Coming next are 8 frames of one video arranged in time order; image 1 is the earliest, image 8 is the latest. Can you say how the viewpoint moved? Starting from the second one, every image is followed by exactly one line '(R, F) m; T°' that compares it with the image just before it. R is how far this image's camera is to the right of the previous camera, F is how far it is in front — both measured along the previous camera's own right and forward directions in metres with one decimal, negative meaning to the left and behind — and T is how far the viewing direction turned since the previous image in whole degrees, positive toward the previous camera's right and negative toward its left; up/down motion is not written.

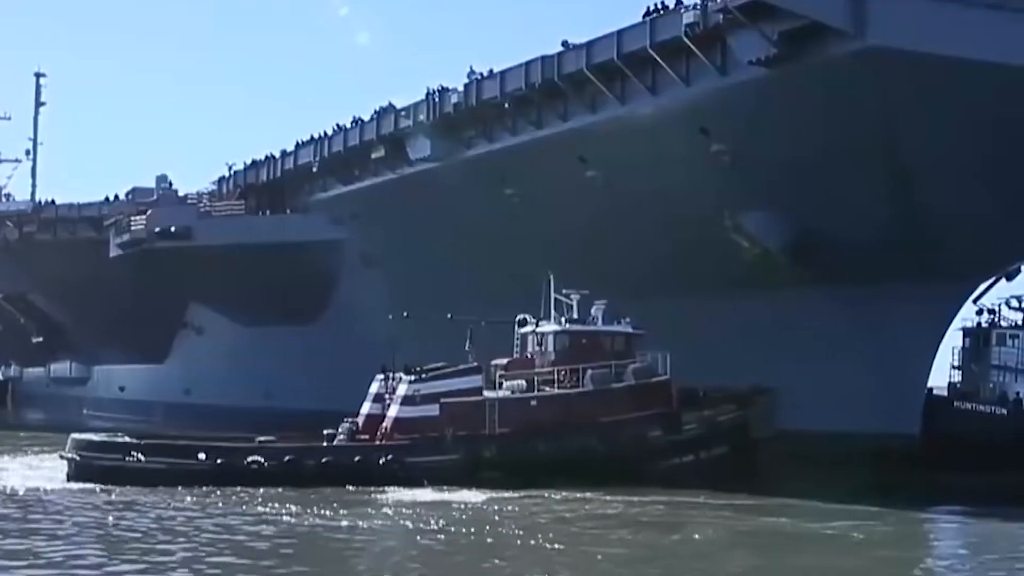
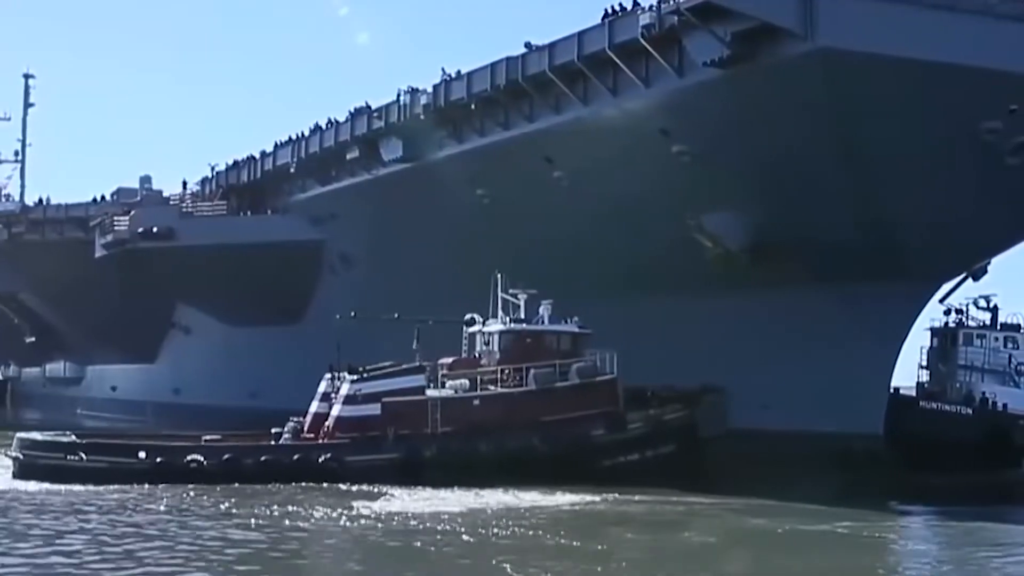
(+0.5, -0.1) m; 0°
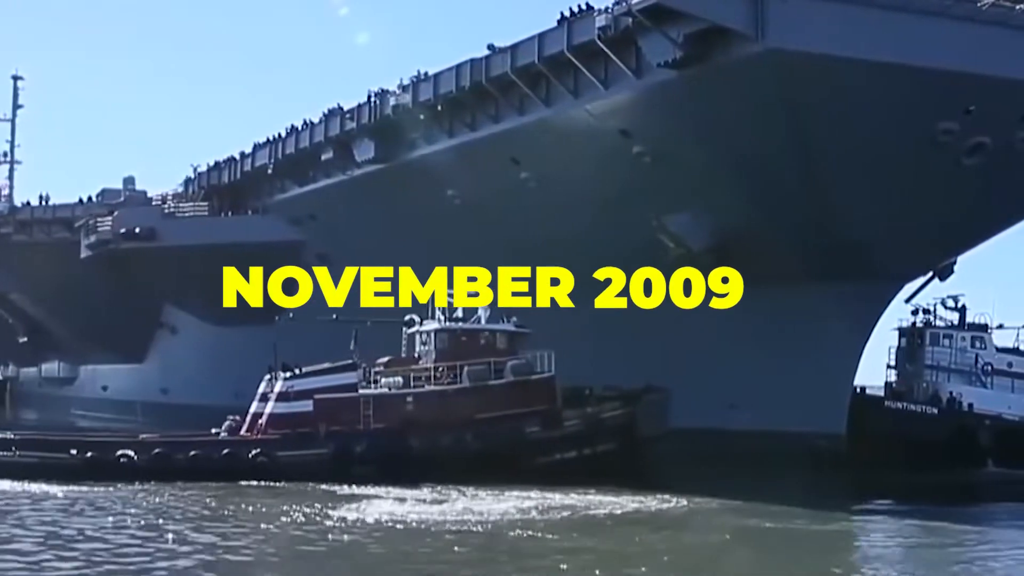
(+0.5, -0.1) m; 0°
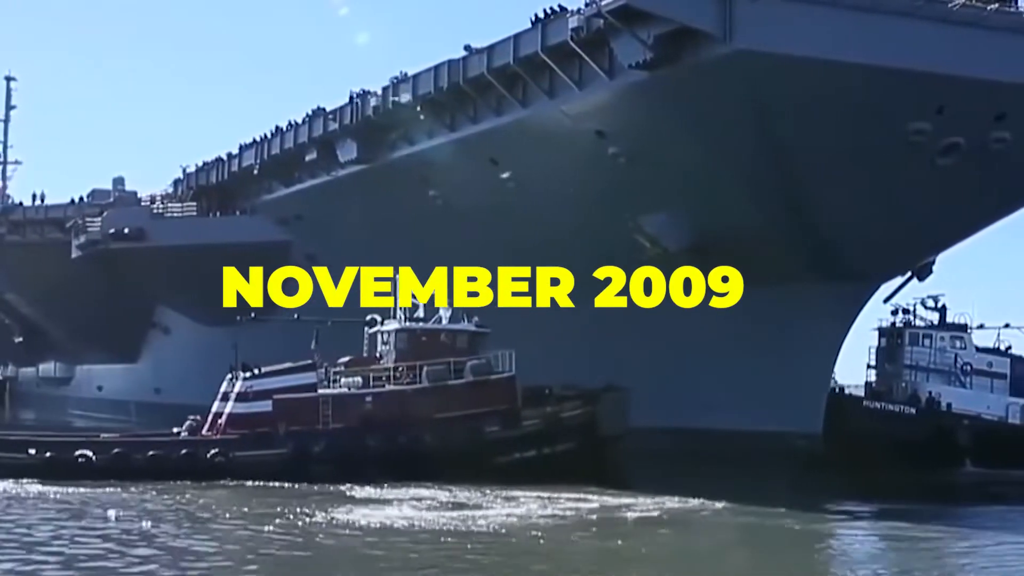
(+0.3, 0.0) m; 0°
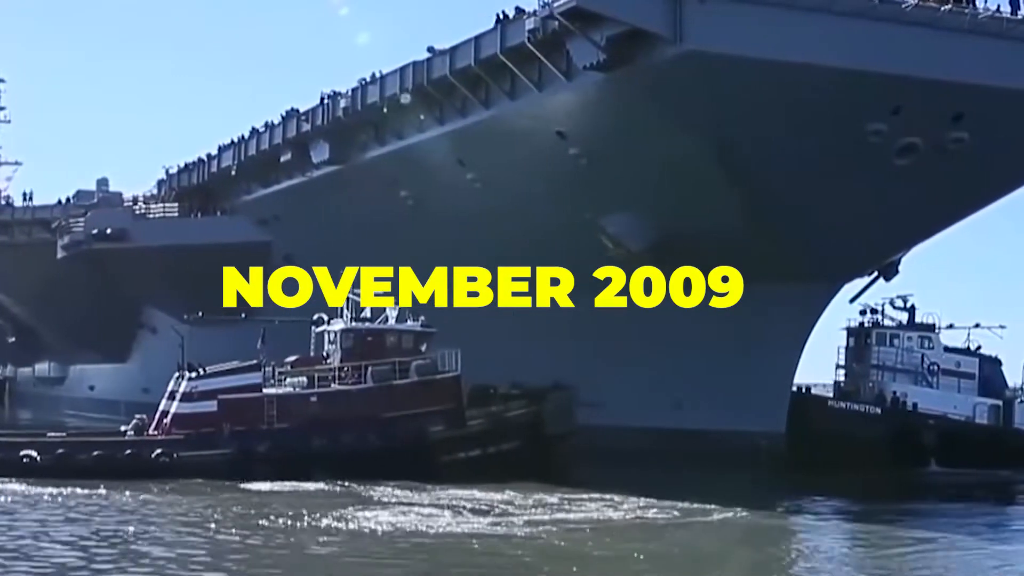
(+0.5, -0.1) m; 0°
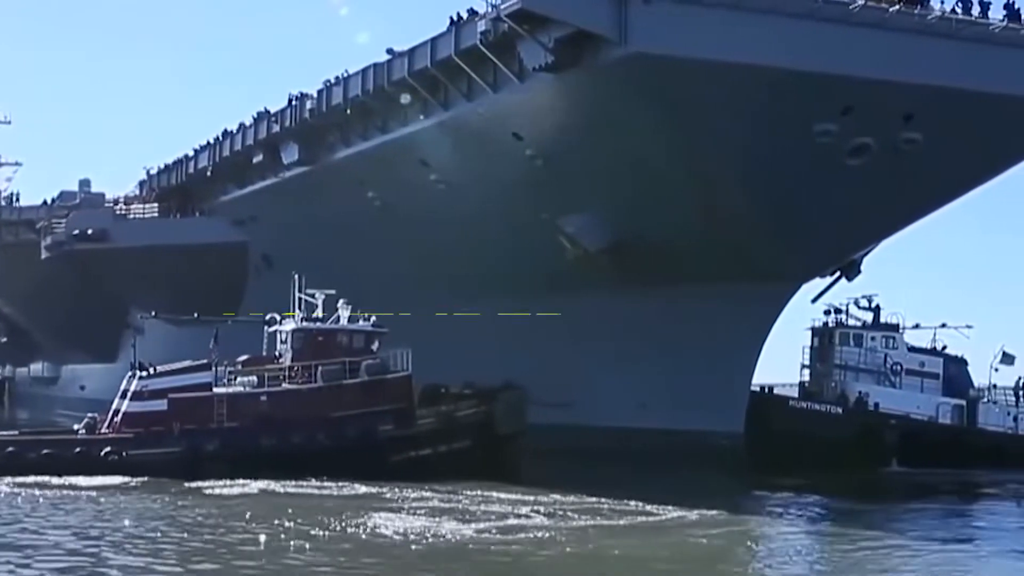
(+0.6, -0.1) m; -1°
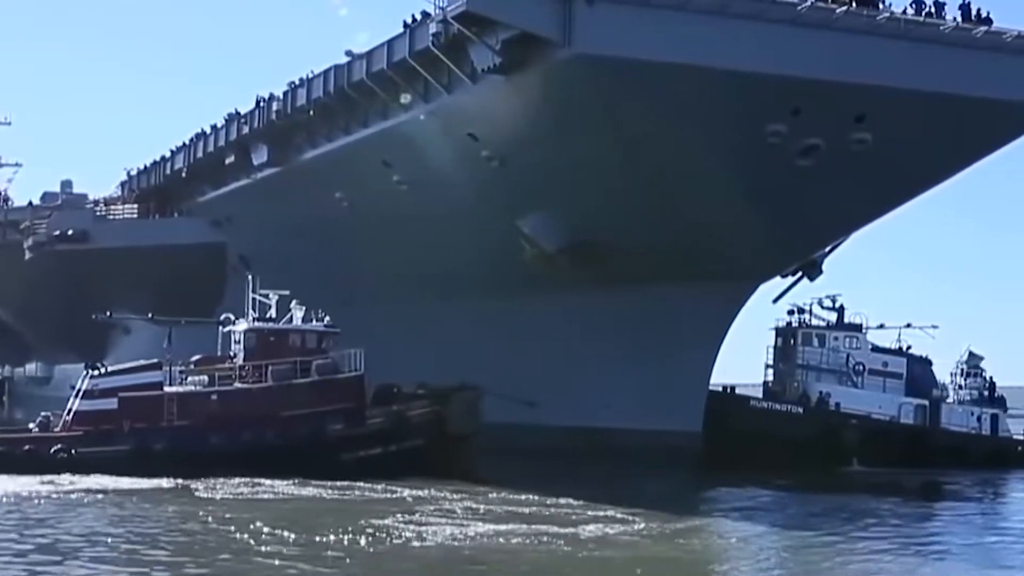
(+0.6, -0.1) m; -1°
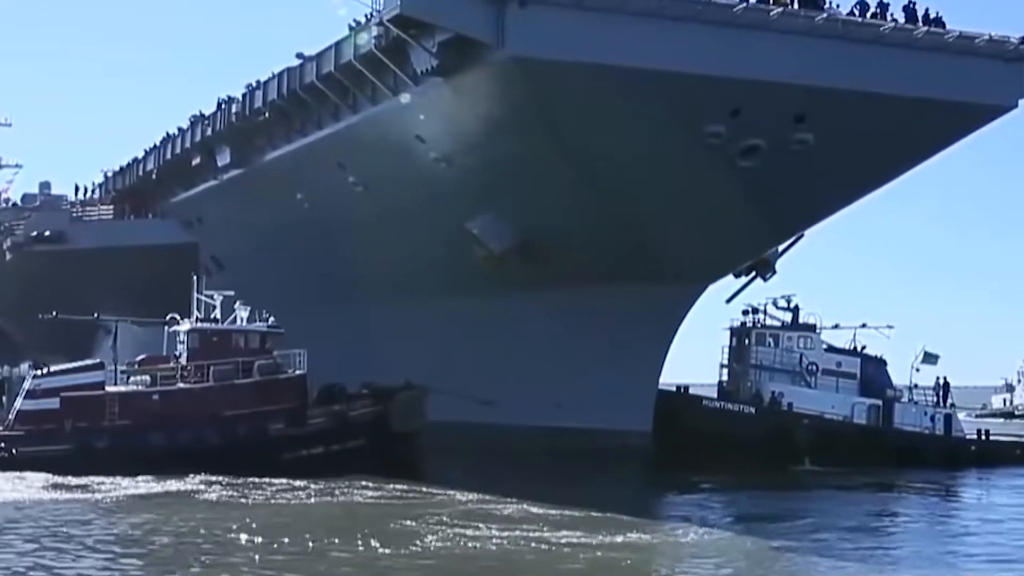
(+0.7, -0.1) m; -1°
